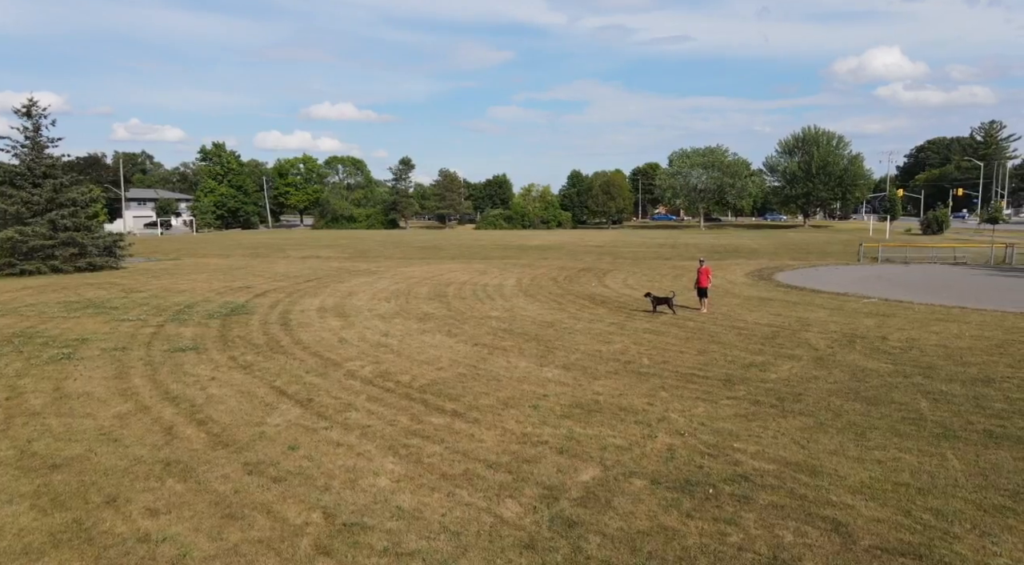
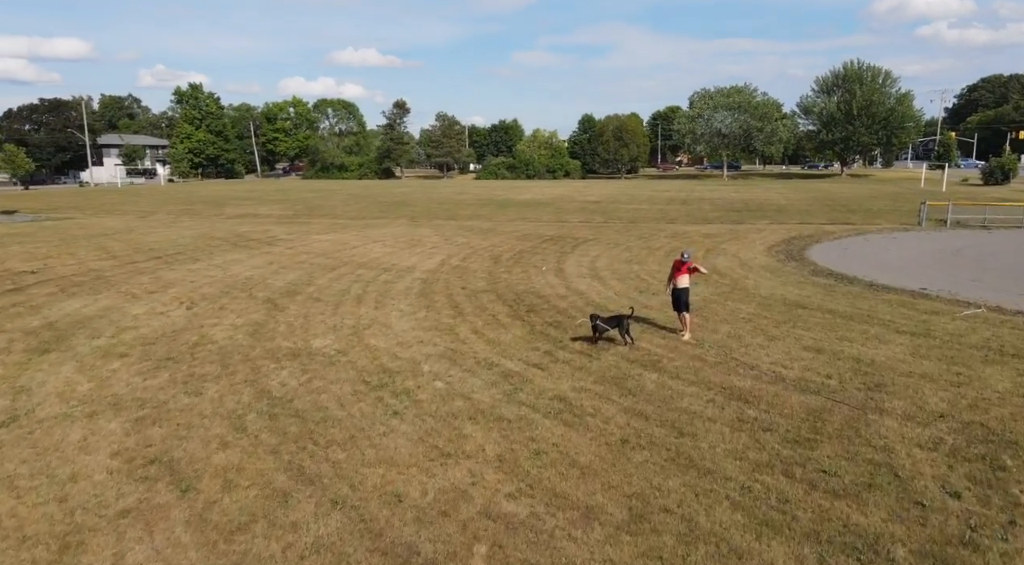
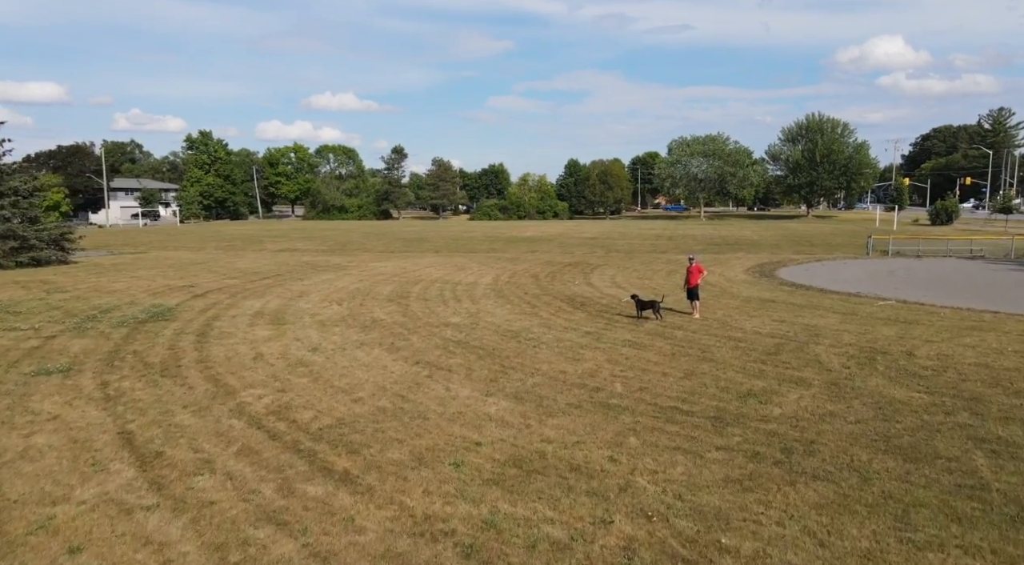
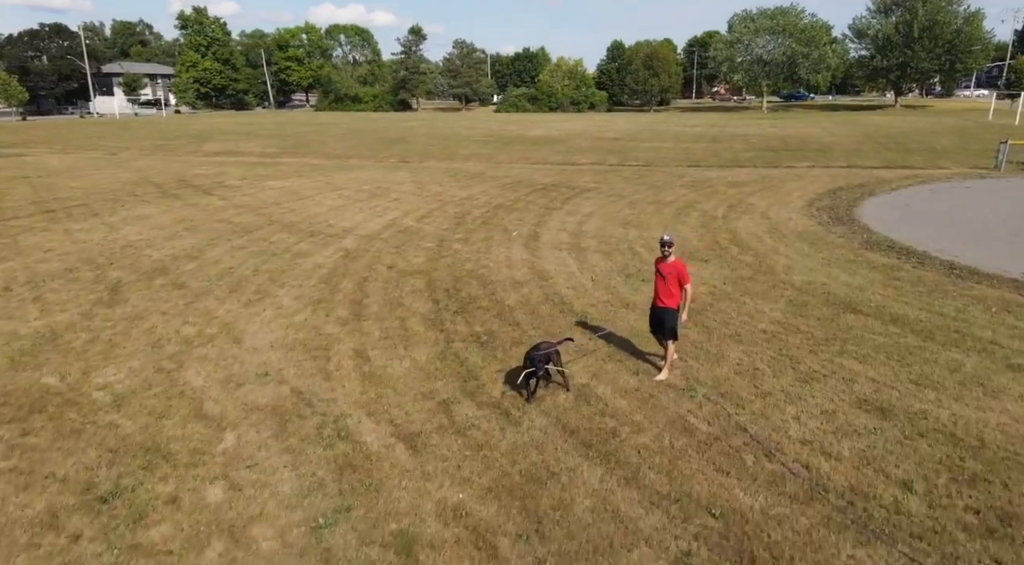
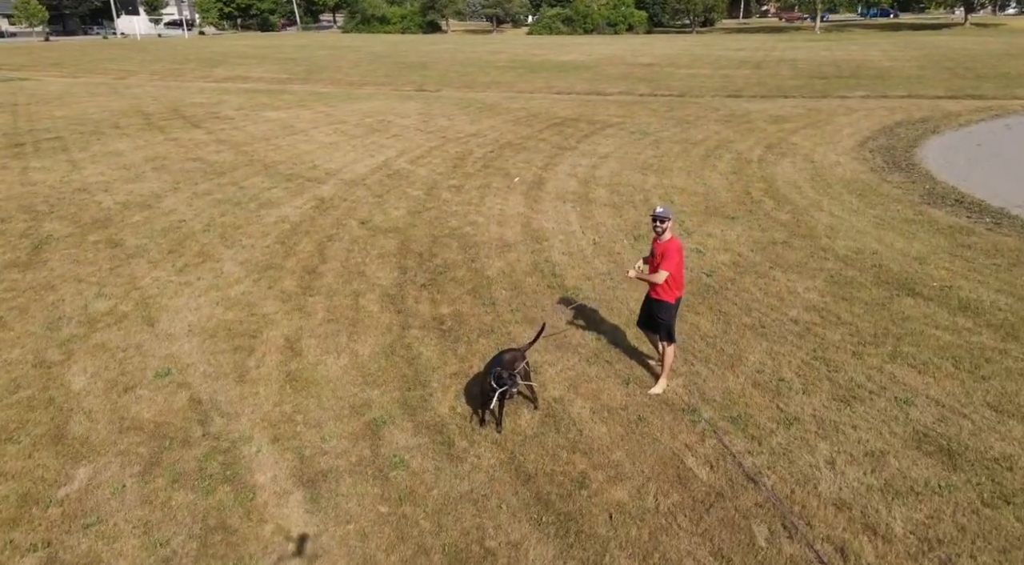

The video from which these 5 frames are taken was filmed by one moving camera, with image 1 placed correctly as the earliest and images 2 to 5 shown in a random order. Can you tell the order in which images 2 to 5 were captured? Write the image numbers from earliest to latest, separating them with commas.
3, 2, 4, 5
